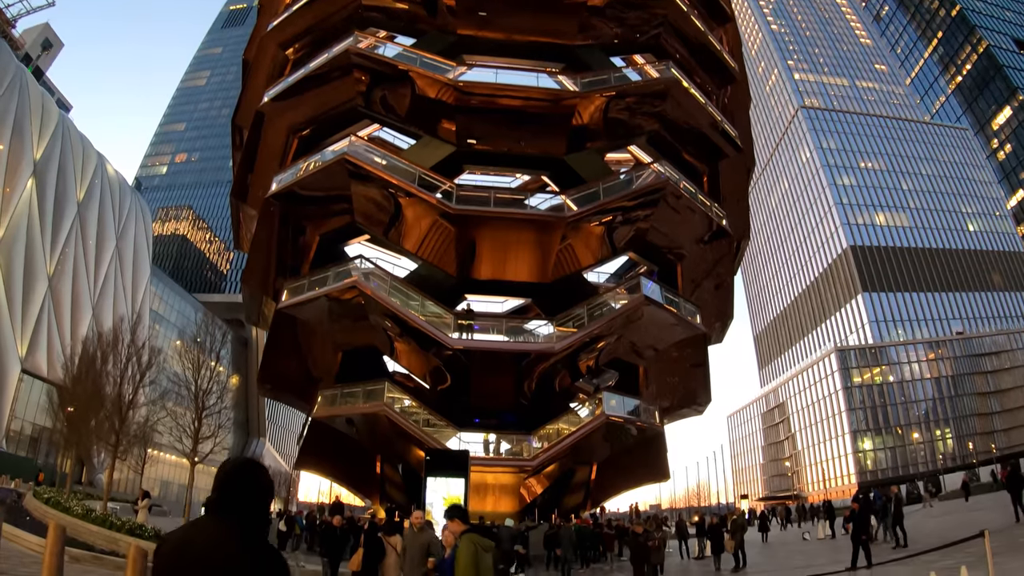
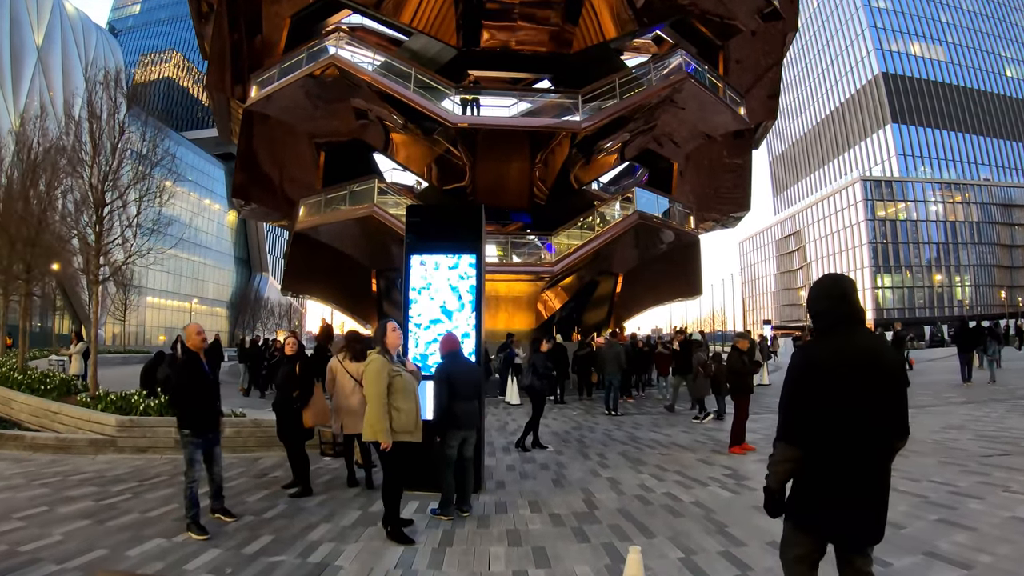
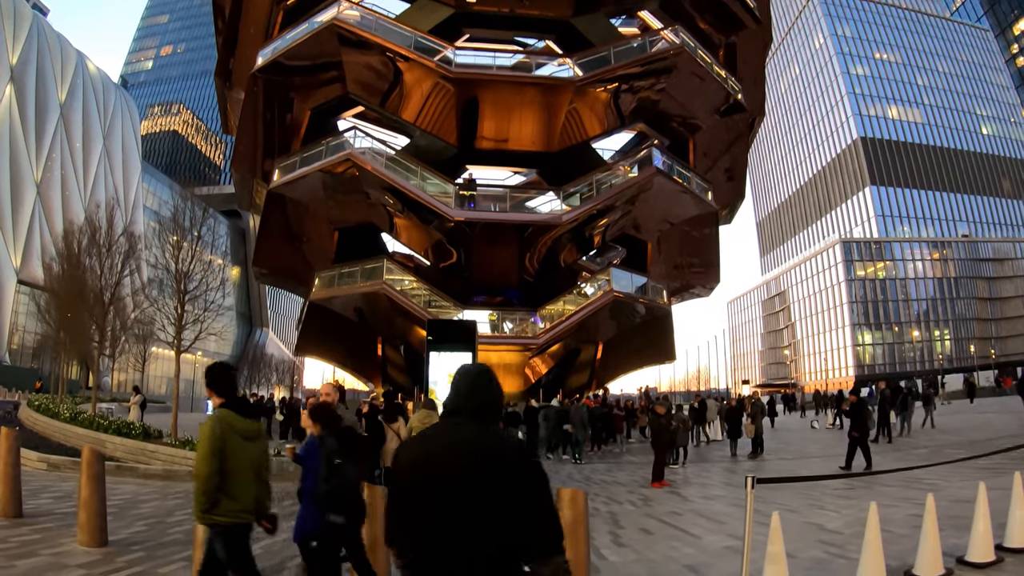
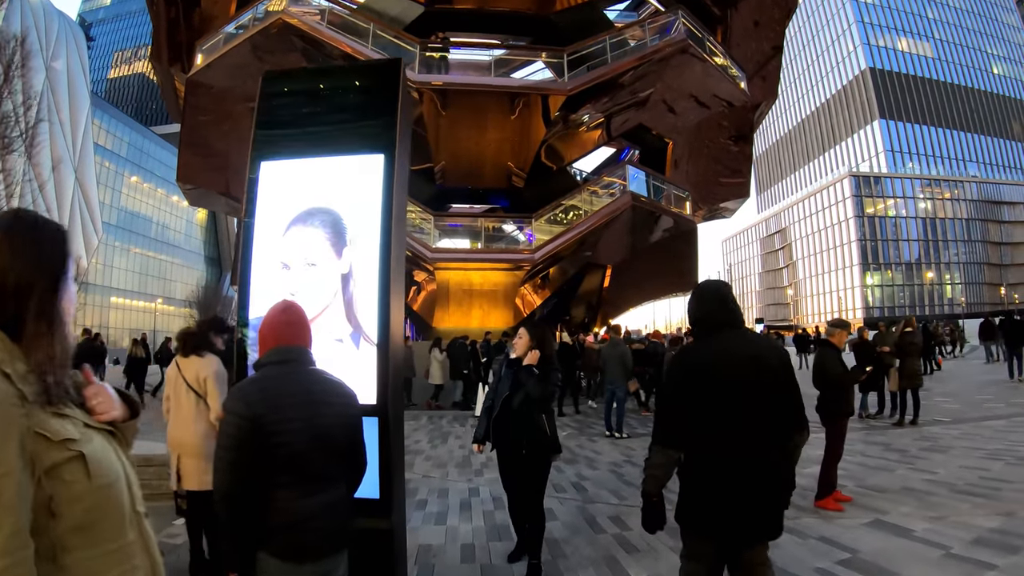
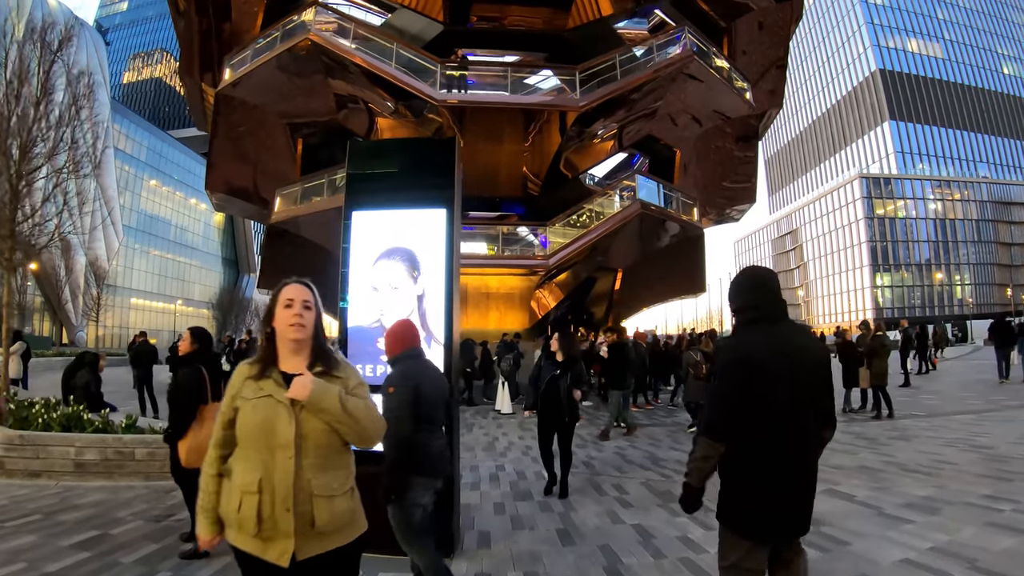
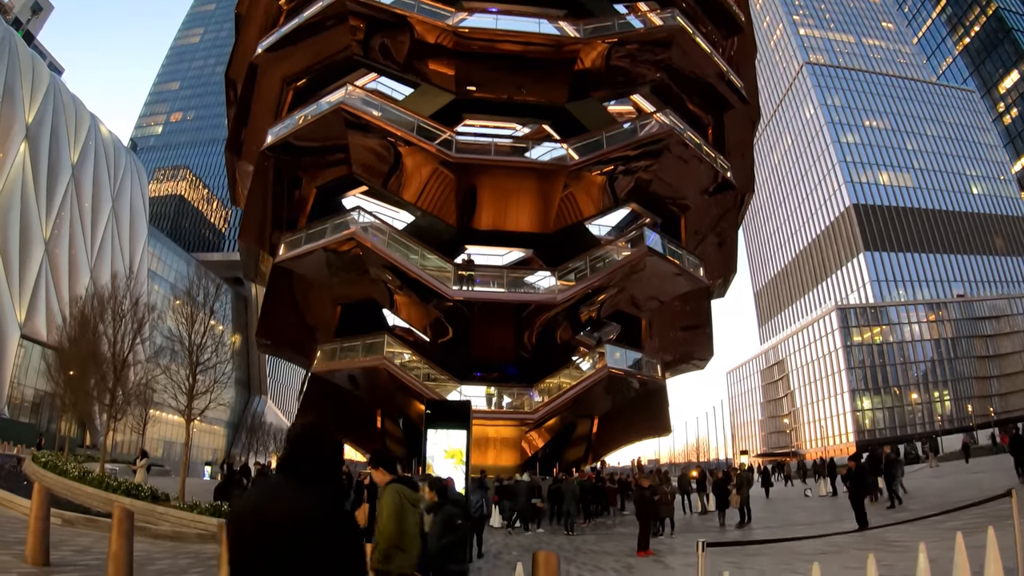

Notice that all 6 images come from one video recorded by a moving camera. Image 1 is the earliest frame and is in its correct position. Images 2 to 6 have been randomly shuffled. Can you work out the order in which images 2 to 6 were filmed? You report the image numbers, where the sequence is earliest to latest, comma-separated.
6, 3, 2, 5, 4
